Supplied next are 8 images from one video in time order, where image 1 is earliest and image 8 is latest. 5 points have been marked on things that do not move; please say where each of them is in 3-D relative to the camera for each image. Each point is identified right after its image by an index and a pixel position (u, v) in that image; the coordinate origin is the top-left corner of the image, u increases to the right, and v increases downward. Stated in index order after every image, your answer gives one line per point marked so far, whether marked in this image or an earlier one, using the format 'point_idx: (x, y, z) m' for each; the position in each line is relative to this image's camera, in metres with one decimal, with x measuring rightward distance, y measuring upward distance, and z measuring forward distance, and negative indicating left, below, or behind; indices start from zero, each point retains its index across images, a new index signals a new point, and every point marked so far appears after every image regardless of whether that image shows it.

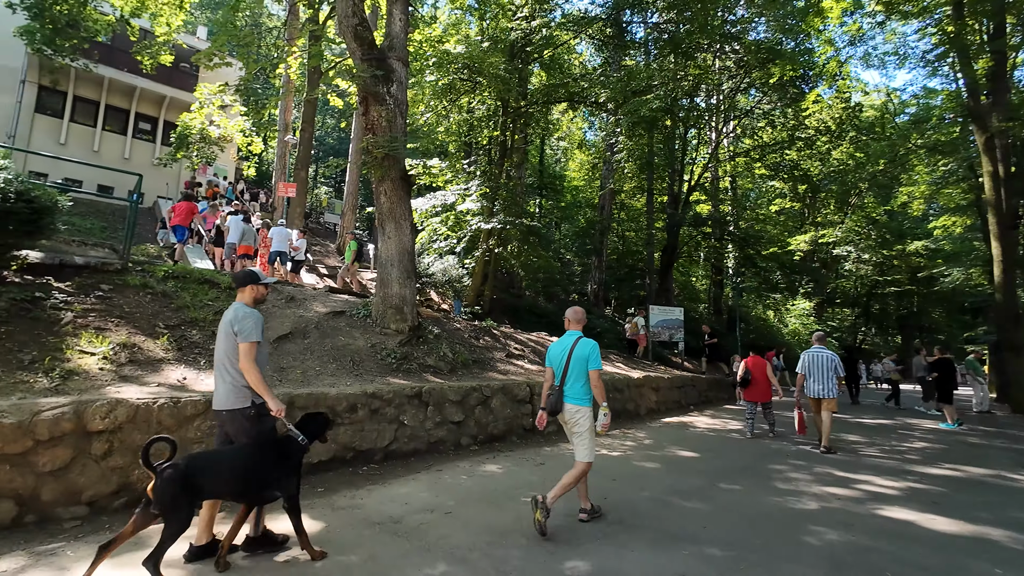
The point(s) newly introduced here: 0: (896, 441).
0: (+6.2, -2.5, +7.8) m
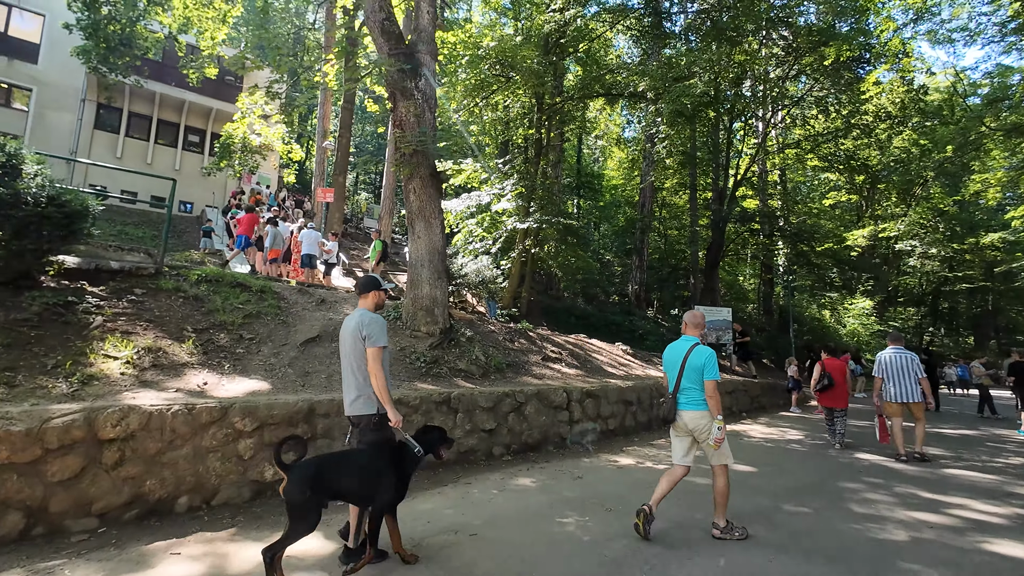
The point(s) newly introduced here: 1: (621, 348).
0: (+6.8, -2.4, +6.9) m
1: (+2.4, -1.3, +10.8) m
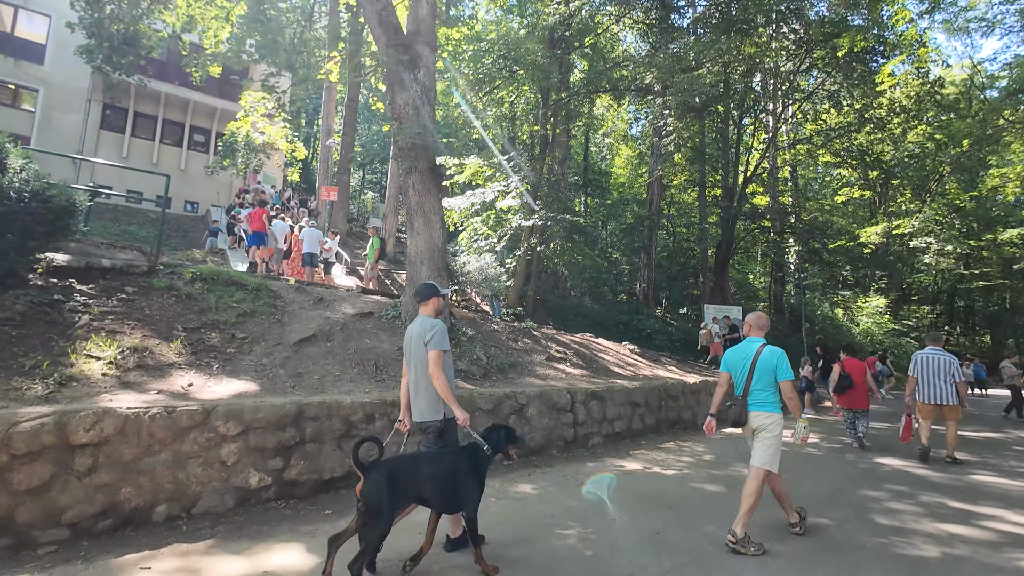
0: (+6.8, -2.3, +6.5) m
1: (+2.5, -1.3, +10.5) m
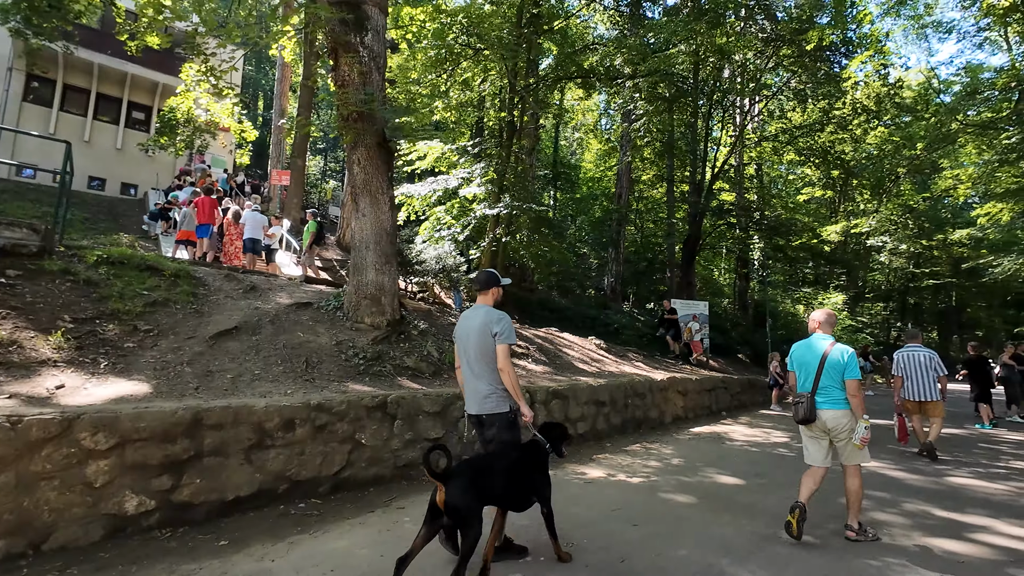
0: (+6.2, -2.2, +6.4) m
1: (+1.7, -1.1, +10.0) m
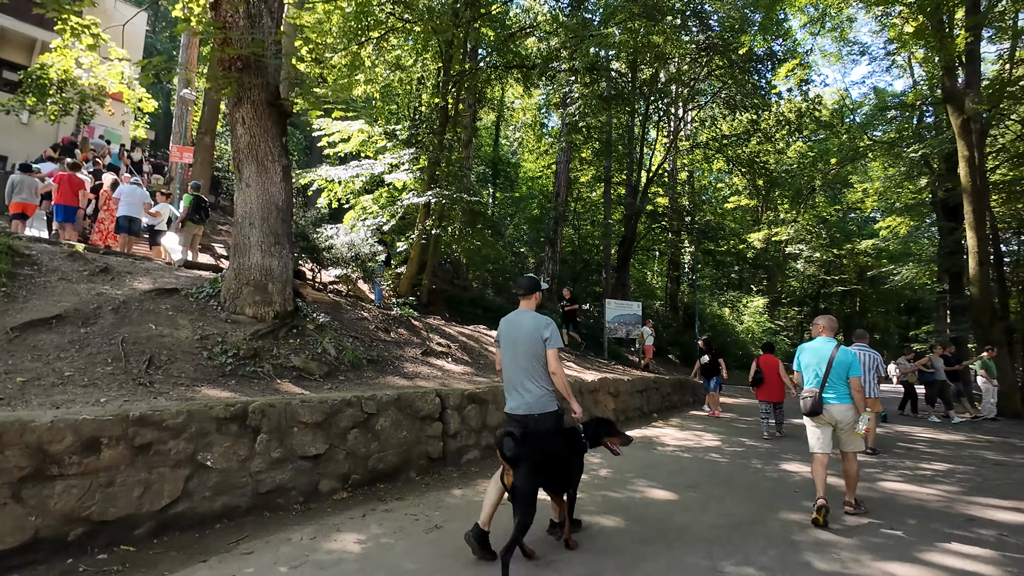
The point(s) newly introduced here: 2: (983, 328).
0: (+5.1, -2.2, +6.3) m
1: (+0.2, -1.0, +9.4) m
2: (+12.7, -1.1, +13.0) m
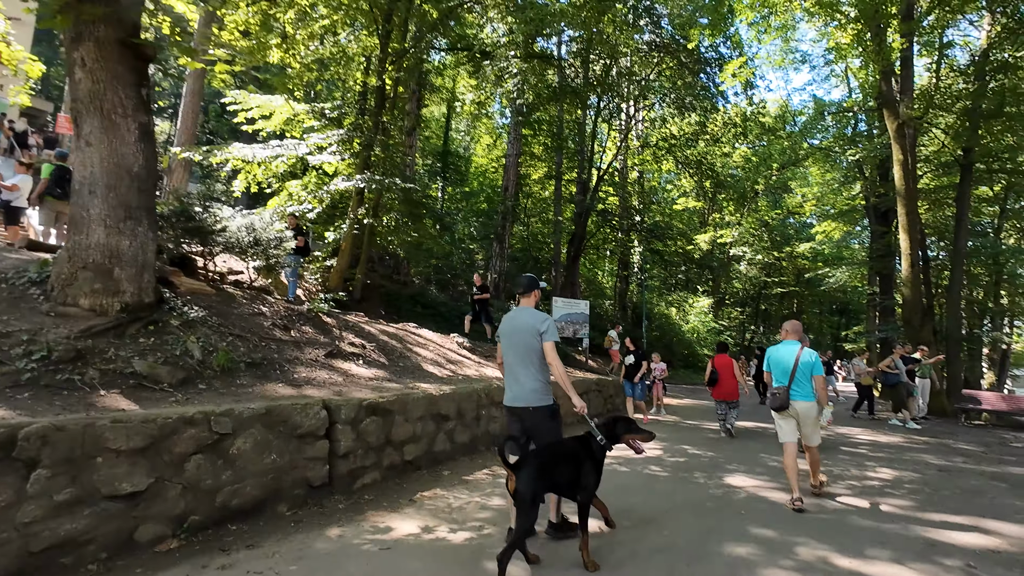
0: (+4.2, -2.2, +6.0) m
1: (-1.0, -0.9, +8.6) m
2: (+11.1, -1.1, +13.3) m
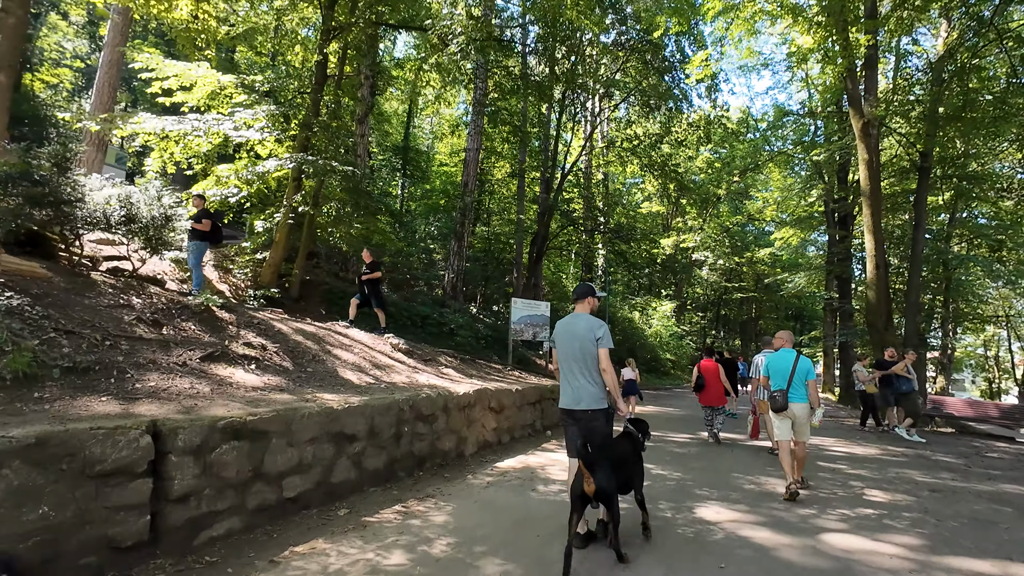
0: (+3.5, -2.1, +5.2) m
1: (-1.8, -0.8, +7.4) m
2: (+9.9, -1.2, +13.0) m
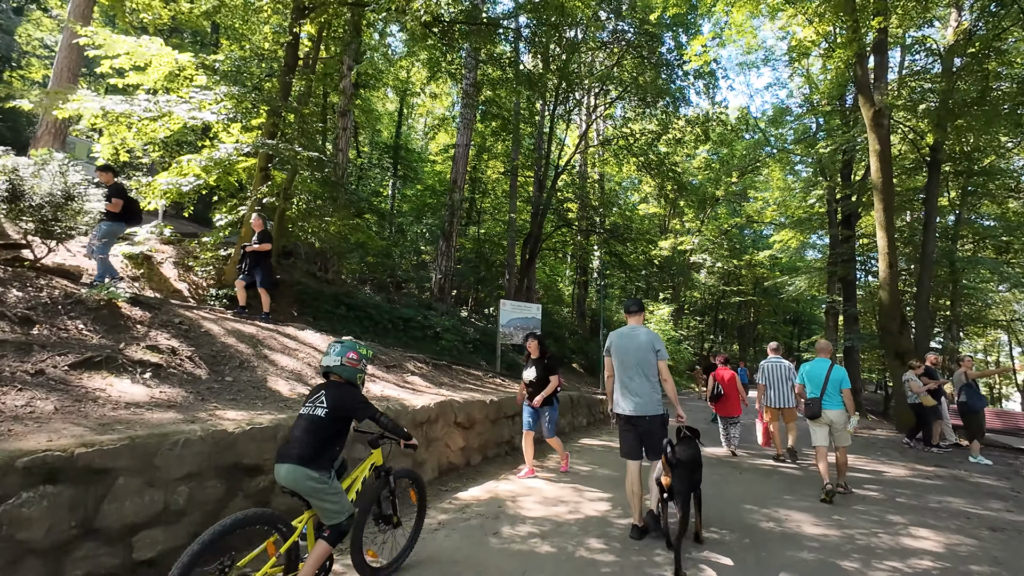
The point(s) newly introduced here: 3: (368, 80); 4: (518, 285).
0: (+3.1, -2.0, +4.2) m
1: (-2.2, -0.8, +6.5) m
2: (+9.5, -1.2, +12.1) m
3: (-5.3, +7.8, +17.6) m
4: (+0.1, +0.2, +18.6) m
